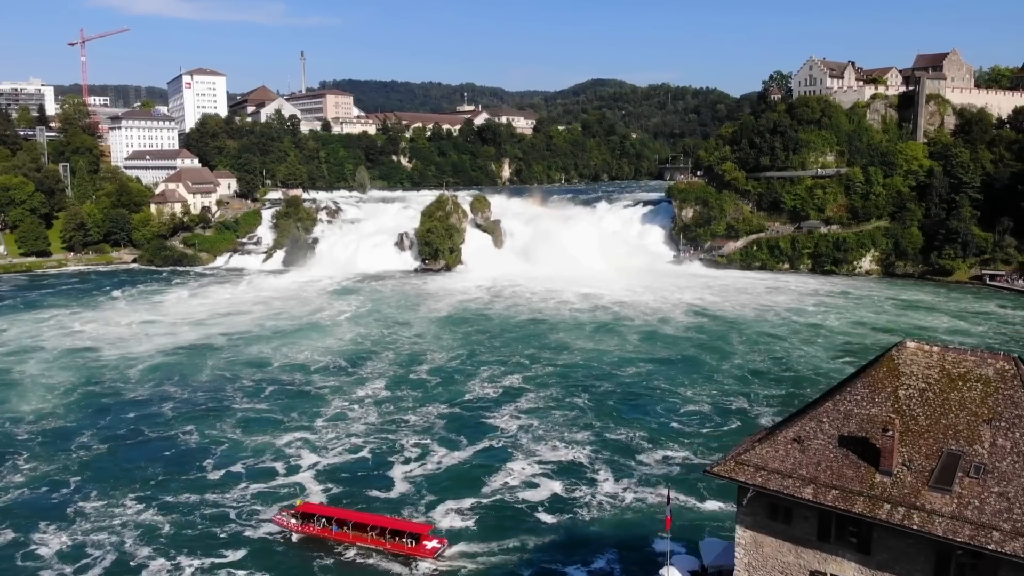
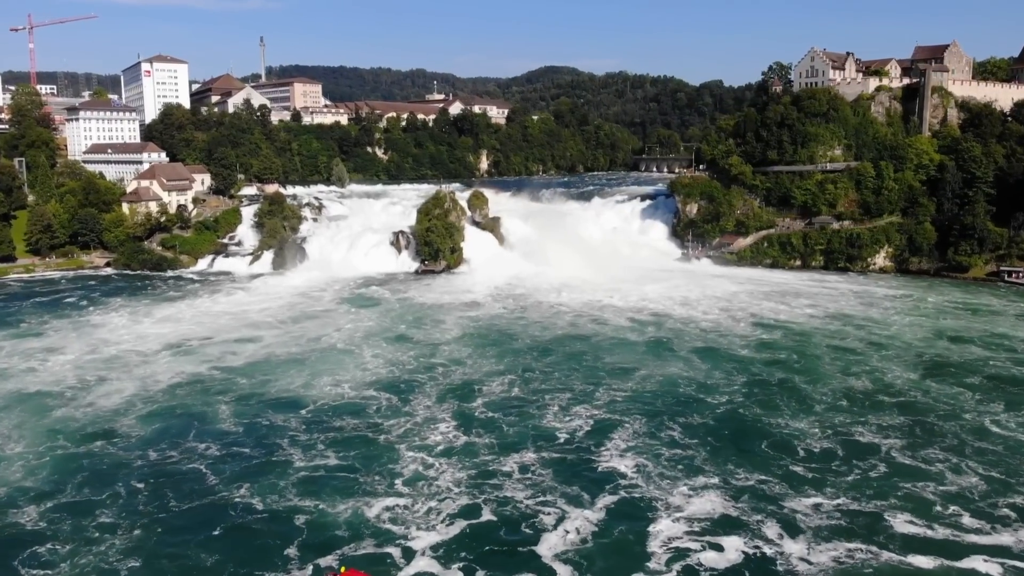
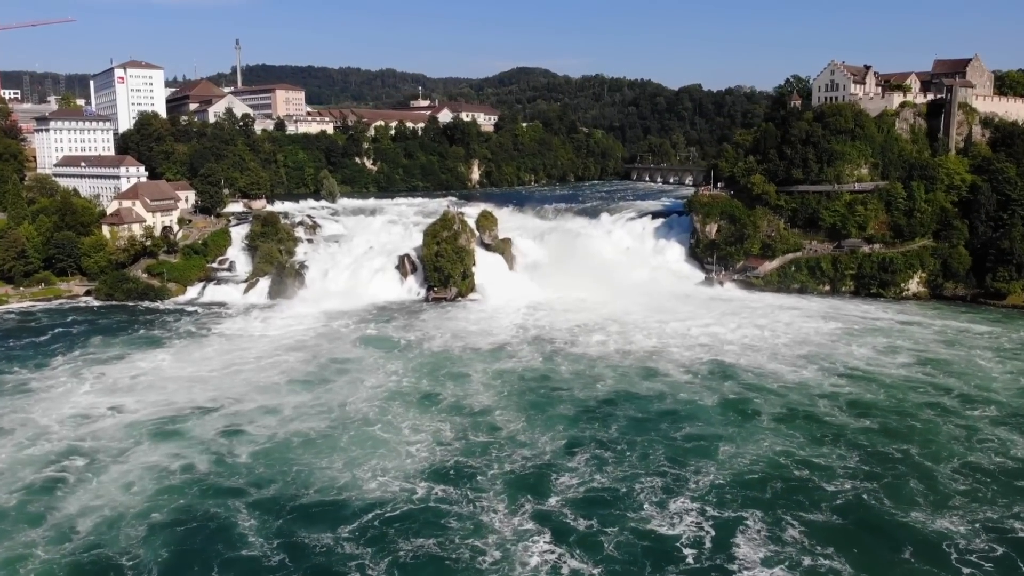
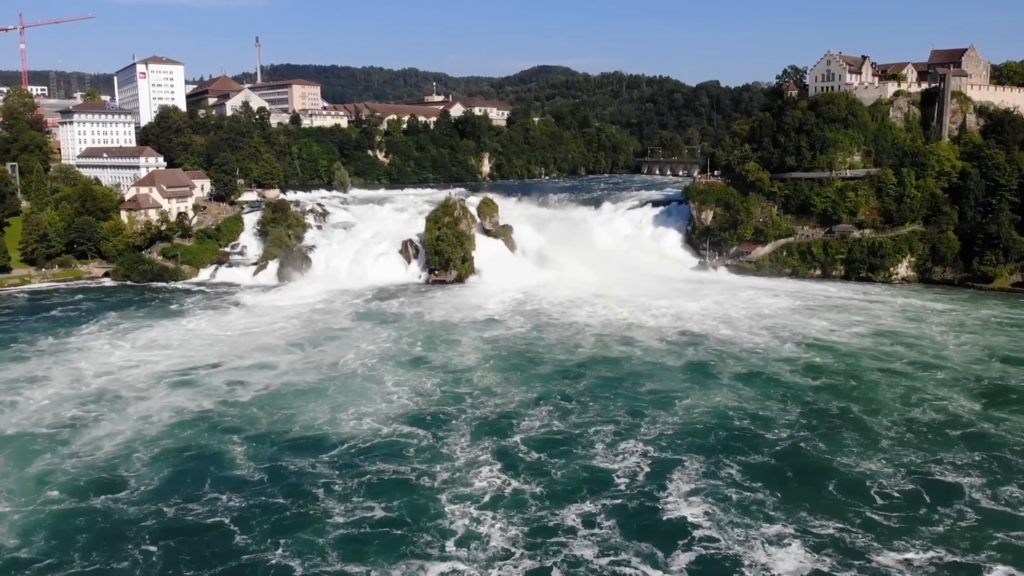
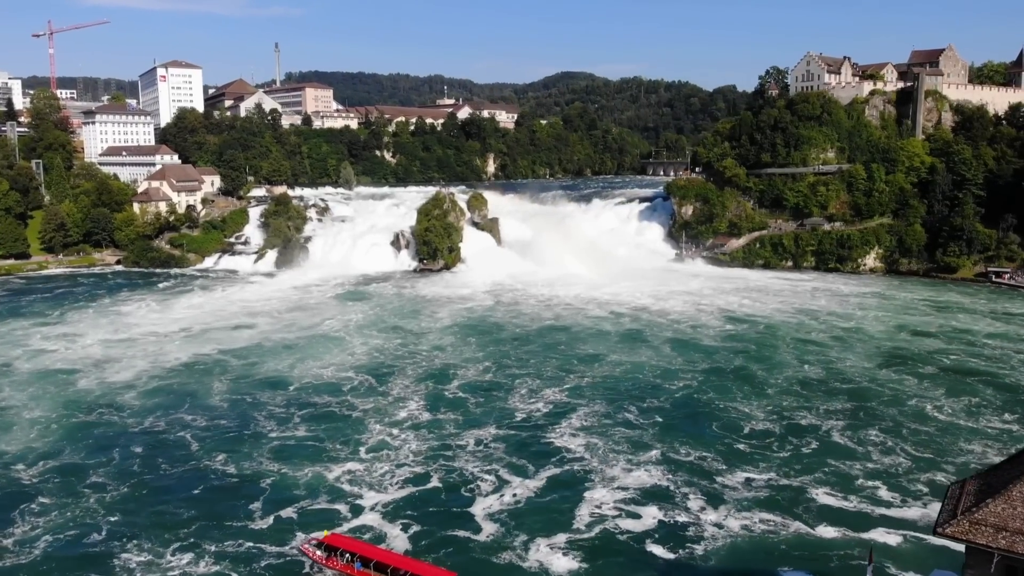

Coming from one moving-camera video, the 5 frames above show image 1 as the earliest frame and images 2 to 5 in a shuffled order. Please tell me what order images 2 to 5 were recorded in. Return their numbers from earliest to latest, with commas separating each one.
5, 2, 4, 3
